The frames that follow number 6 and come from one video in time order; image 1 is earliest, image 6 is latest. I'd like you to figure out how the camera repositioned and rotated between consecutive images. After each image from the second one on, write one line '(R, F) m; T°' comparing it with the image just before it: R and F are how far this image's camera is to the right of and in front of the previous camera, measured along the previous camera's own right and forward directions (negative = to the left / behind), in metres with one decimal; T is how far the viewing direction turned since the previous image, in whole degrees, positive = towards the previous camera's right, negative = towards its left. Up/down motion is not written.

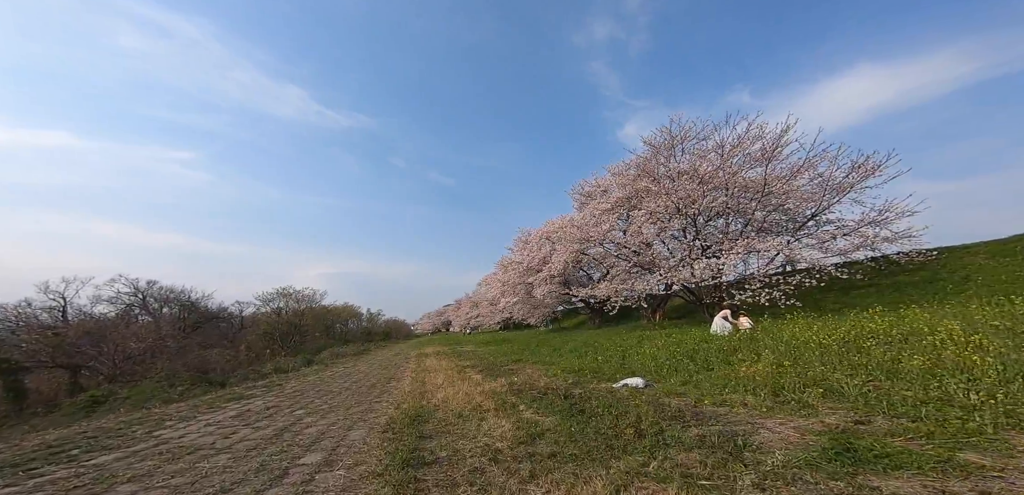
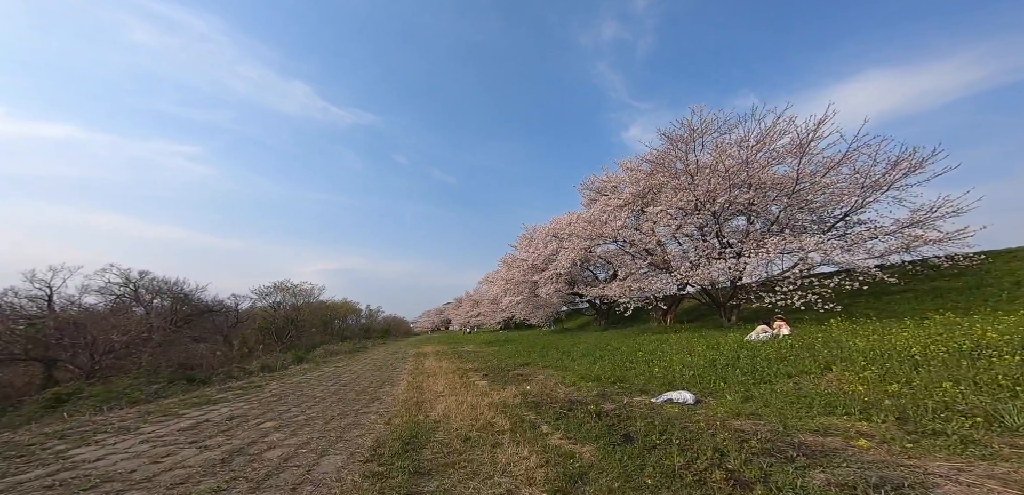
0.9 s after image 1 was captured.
(-0.3, +1.3) m; 0°
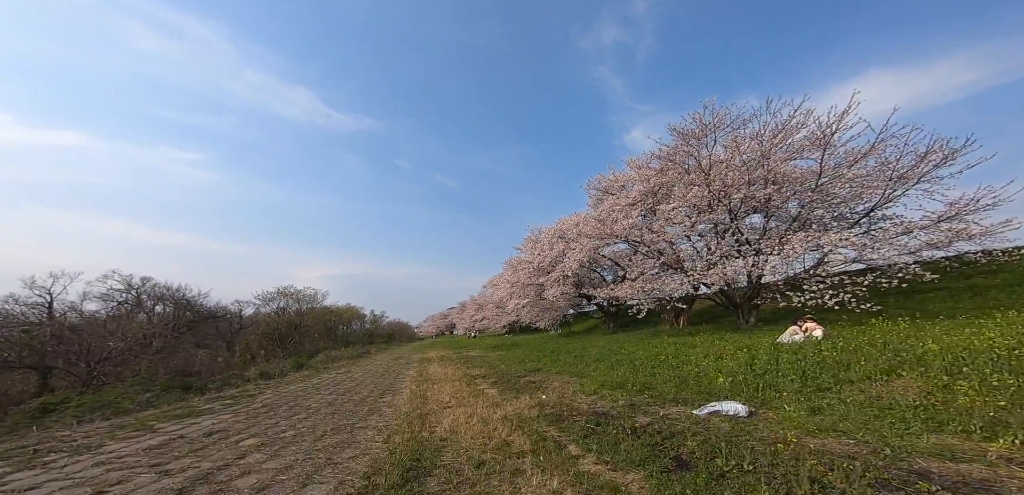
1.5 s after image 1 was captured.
(-0.2, +0.8) m; -1°
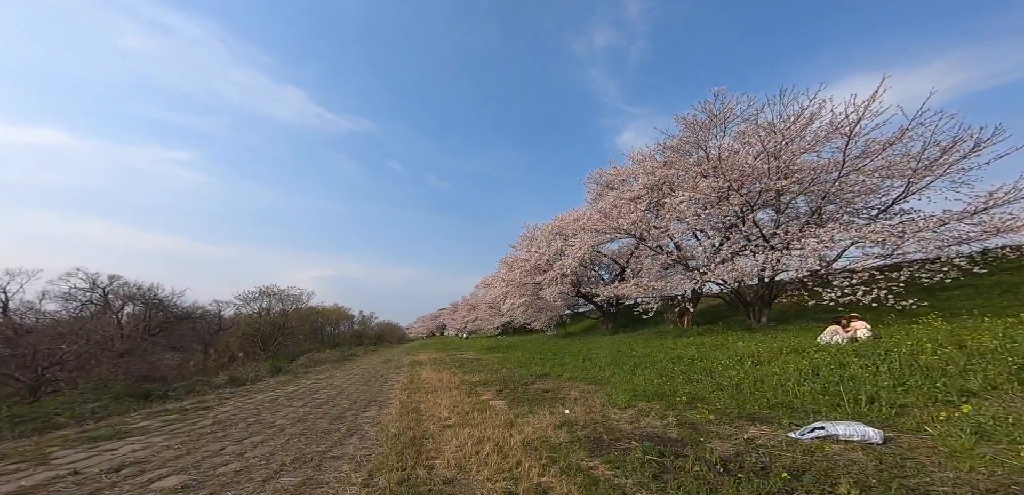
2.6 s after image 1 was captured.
(-0.4, +1.5) m; +1°
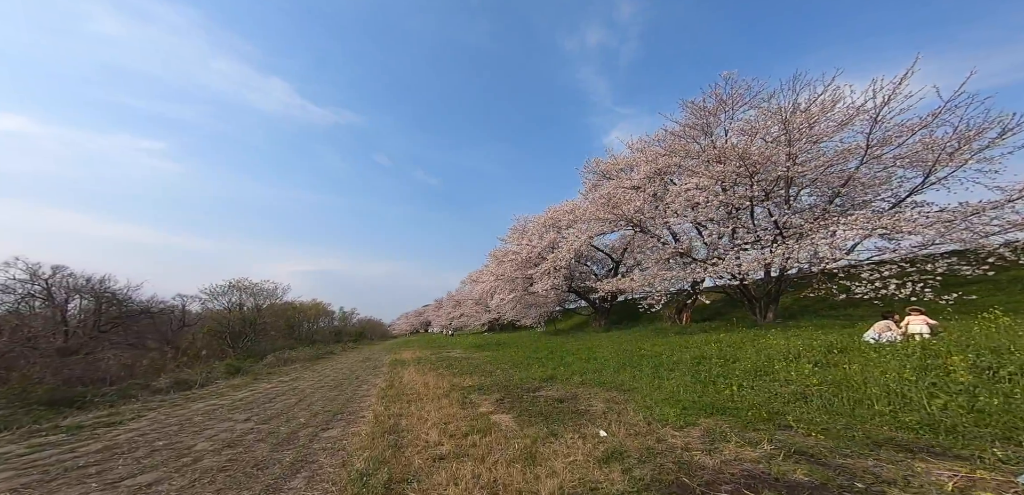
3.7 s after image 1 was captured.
(-0.4, +1.7) m; +2°
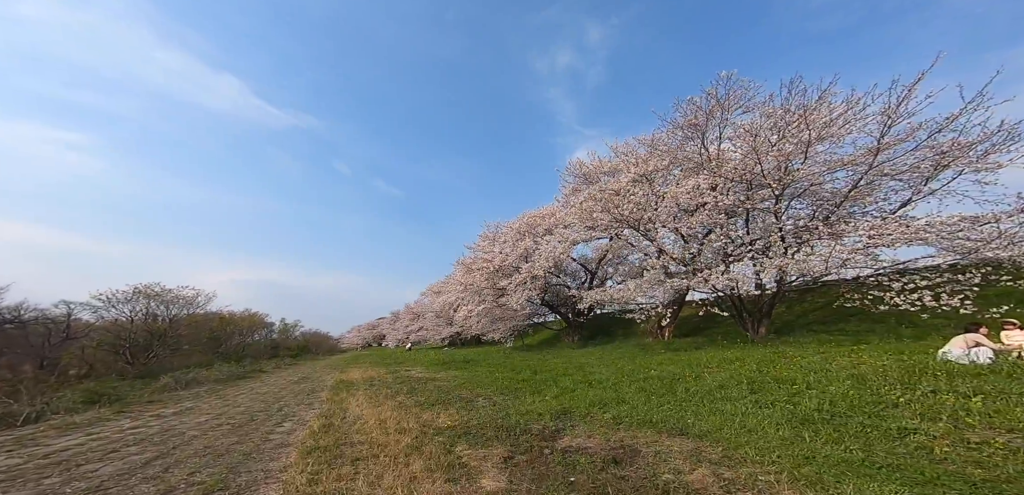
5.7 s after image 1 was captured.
(-0.7, +2.7) m; +6°
